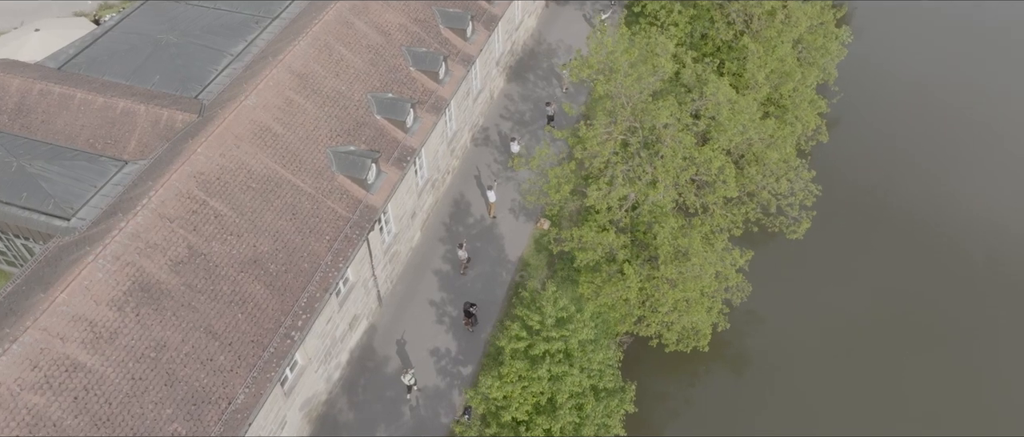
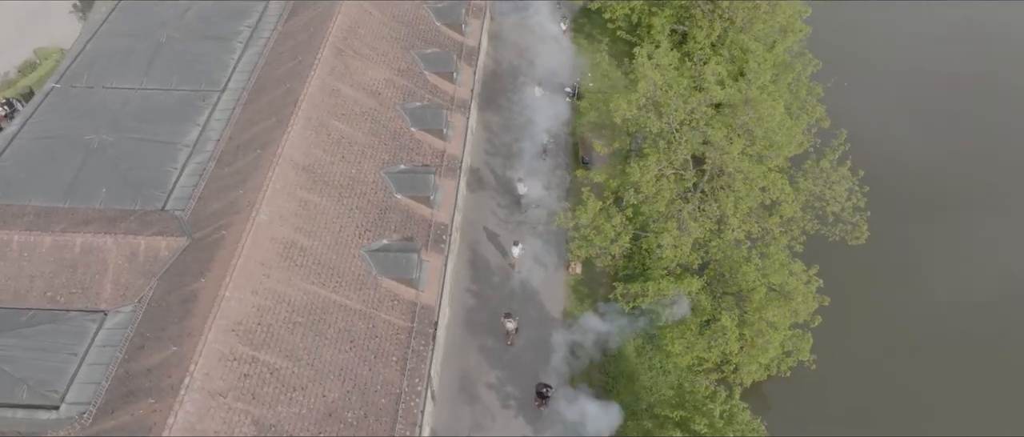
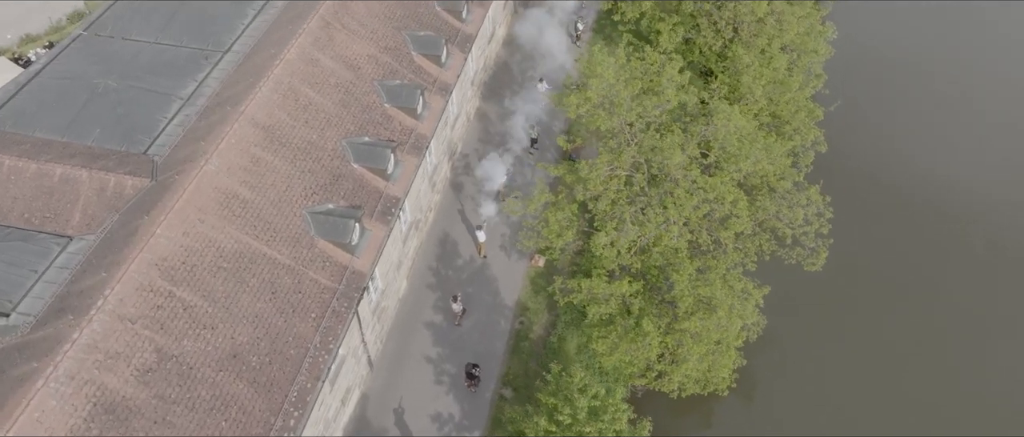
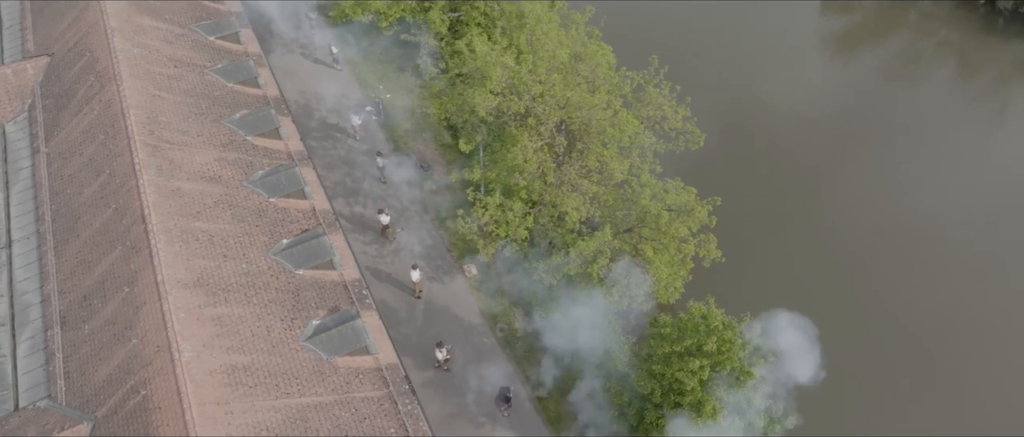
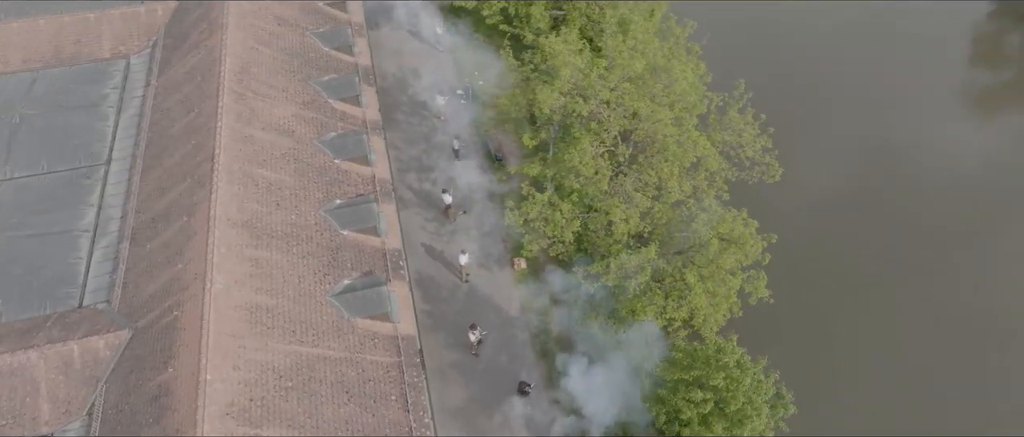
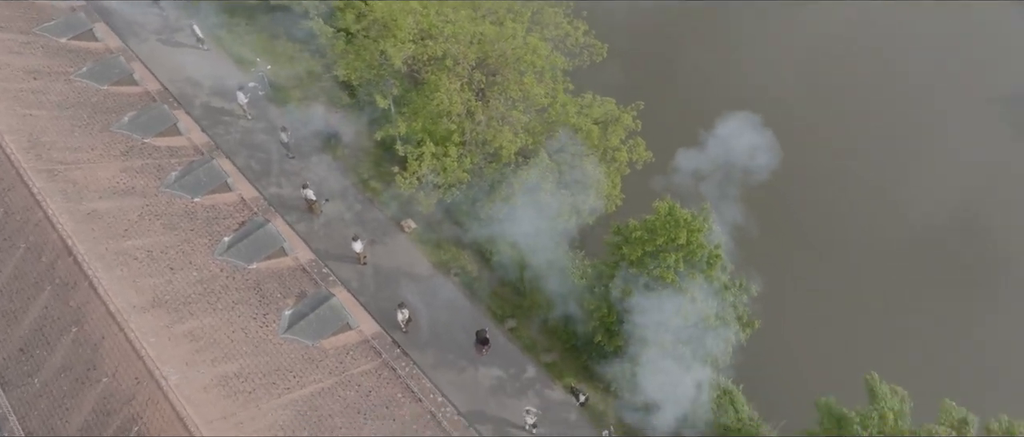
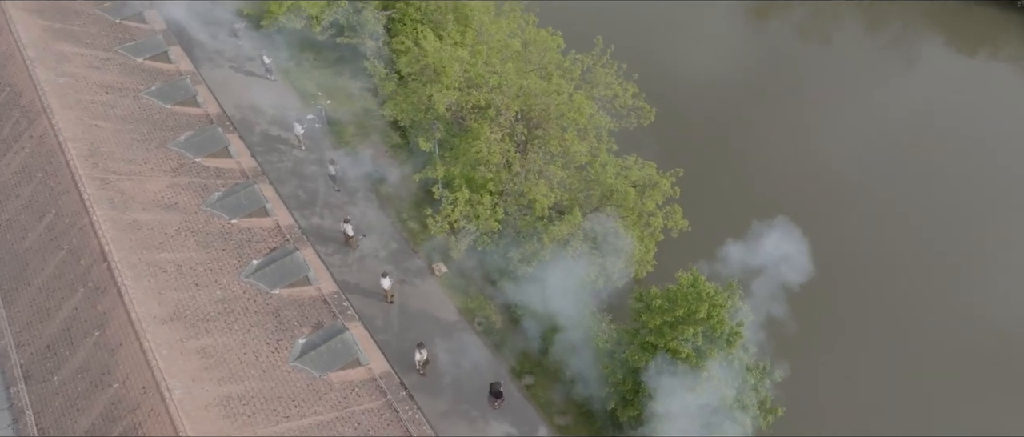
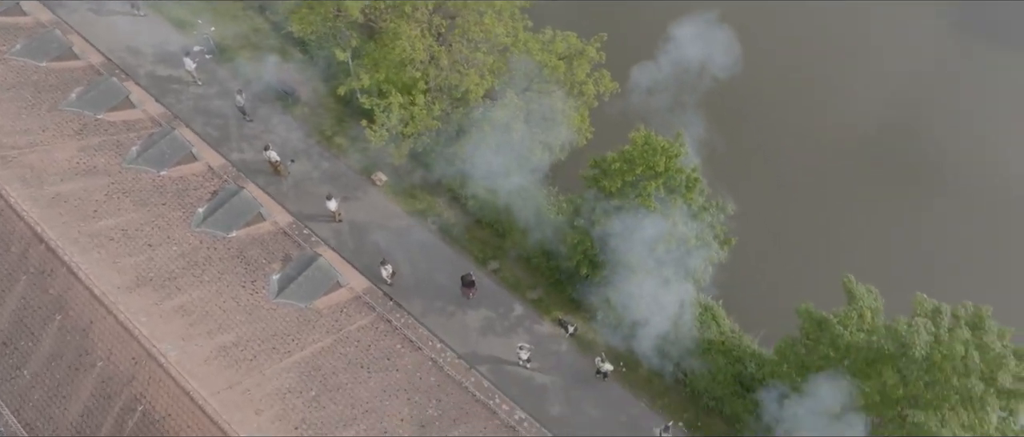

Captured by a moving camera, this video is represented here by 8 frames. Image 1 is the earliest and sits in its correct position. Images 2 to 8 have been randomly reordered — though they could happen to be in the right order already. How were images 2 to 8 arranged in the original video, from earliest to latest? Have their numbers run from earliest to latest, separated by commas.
3, 2, 5, 4, 7, 6, 8
